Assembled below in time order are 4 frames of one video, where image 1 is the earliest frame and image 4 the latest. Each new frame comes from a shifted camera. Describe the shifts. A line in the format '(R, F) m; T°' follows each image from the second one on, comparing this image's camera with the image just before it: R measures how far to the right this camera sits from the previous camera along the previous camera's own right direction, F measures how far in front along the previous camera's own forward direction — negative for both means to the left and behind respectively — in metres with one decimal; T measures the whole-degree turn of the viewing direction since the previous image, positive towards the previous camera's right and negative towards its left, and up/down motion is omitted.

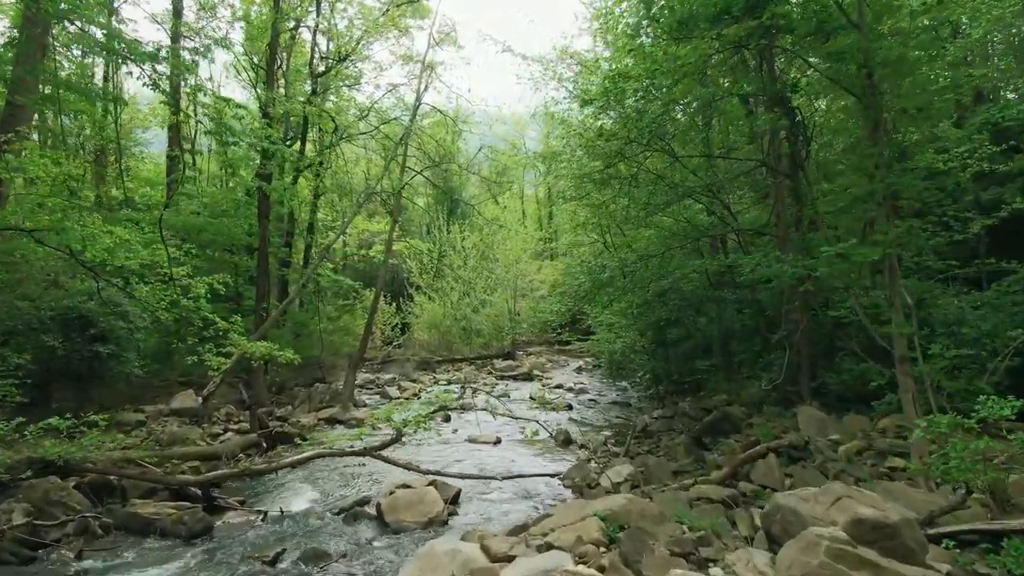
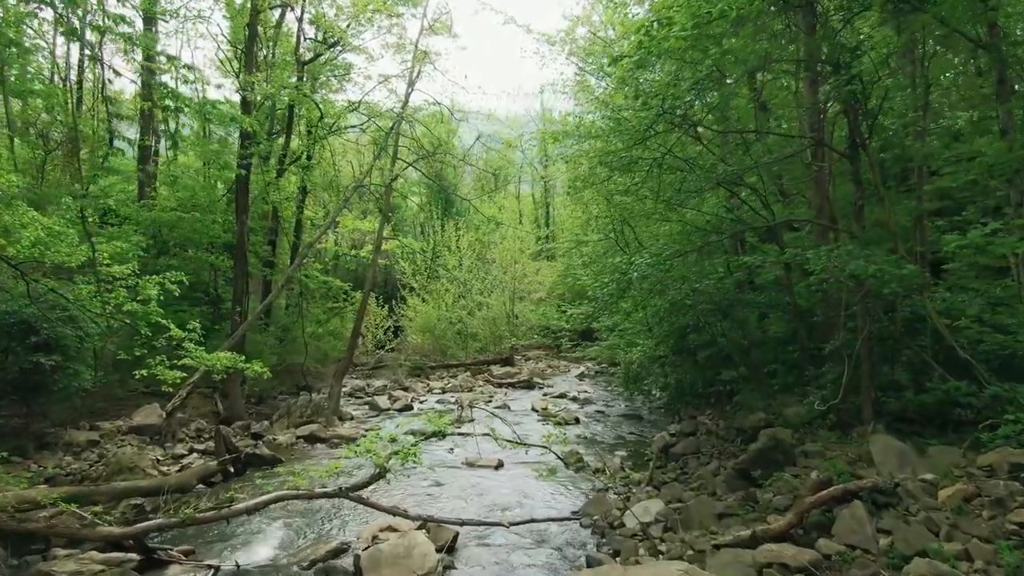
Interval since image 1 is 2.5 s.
(-0.2, +1.5) m; +1°
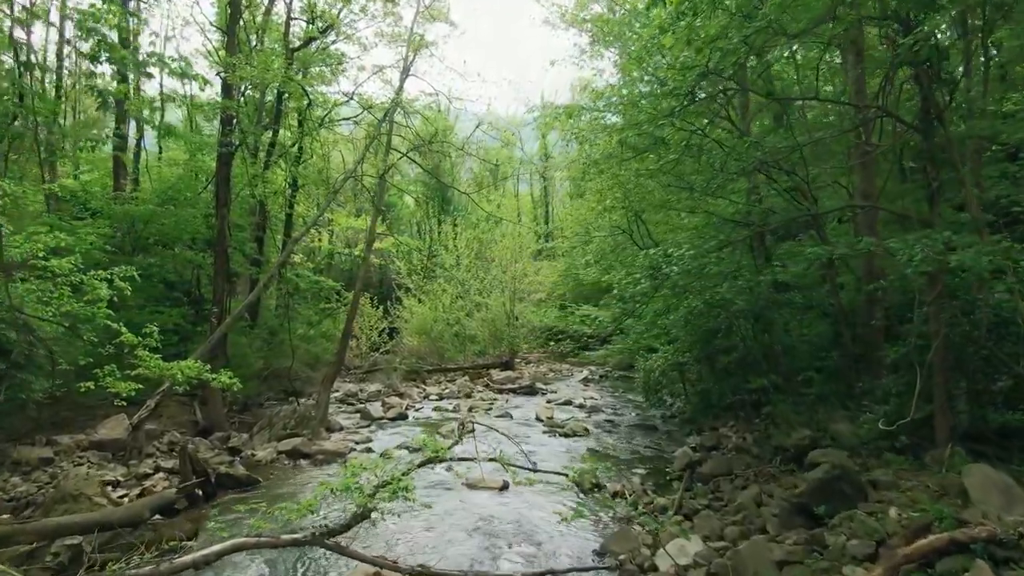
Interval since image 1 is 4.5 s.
(-0.1, +1.2) m; 0°
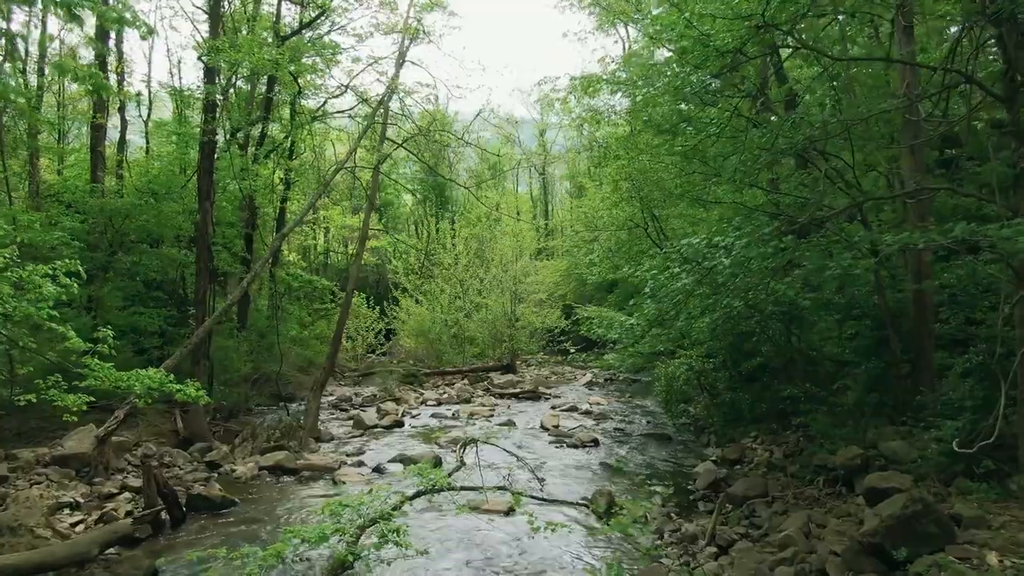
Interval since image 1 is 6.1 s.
(-0.1, +1.0) m; 0°
